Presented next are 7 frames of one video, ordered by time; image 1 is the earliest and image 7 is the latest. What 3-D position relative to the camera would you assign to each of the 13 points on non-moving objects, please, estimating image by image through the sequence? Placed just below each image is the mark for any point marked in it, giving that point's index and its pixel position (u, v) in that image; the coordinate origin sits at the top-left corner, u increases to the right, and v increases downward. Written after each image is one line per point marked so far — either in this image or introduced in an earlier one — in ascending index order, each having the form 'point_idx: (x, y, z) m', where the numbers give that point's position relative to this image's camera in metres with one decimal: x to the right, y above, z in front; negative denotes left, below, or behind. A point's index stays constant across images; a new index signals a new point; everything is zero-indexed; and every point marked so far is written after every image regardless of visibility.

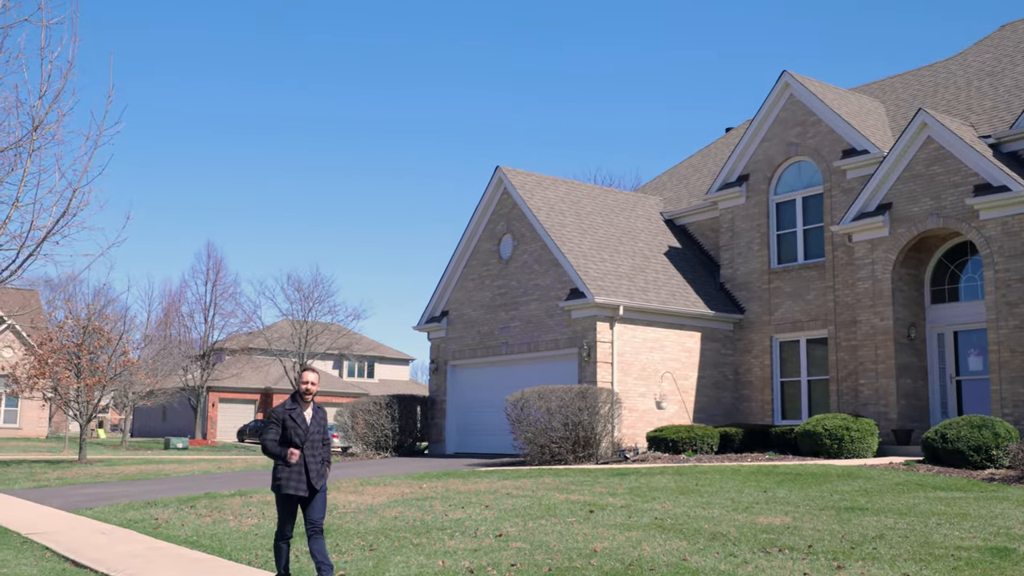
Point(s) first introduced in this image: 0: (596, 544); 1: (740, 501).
0: (+0.8, -2.5, +11.0) m
1: (+2.9, -2.7, +14.0) m
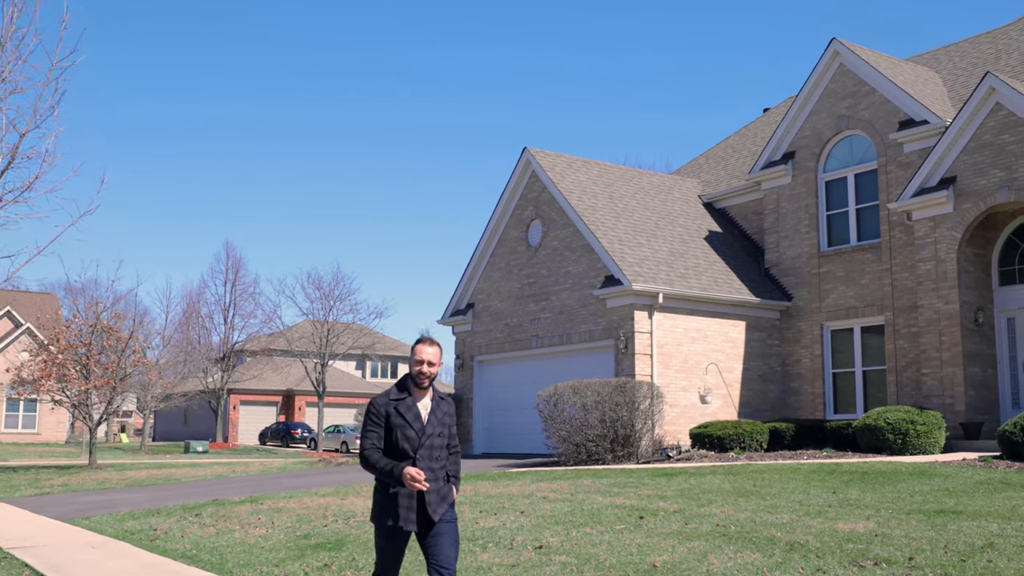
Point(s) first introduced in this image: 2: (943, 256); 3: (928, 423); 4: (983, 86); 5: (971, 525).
0: (+1.2, -2.3, +9.4) m
1: (+3.3, -2.4, +12.4) m
2: (+7.7, +0.6, +19.9) m
3: (+6.9, -2.2, +18.4) m
4: (+8.2, +3.5, +19.2) m
5: (+4.3, -2.2, +10.3) m
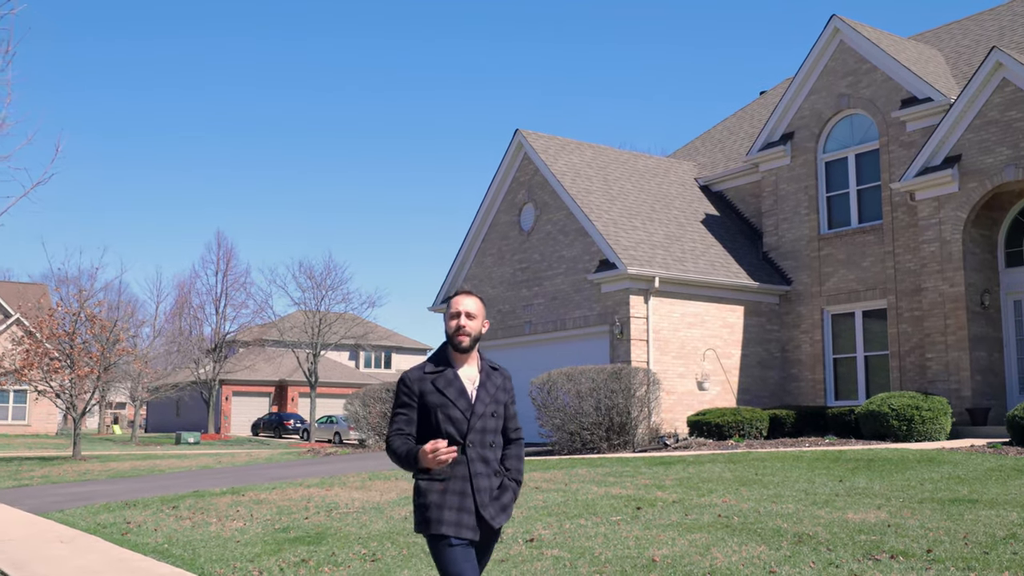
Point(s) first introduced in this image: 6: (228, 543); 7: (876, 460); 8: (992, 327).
0: (+1.1, -2.1, +8.8) m
1: (+3.2, -2.2, +11.8) m
2: (+7.6, +0.9, +19.3) m
3: (+6.8, -1.9, +17.8) m
4: (+8.0, +3.8, +18.6) m
5: (+4.2, -2.0, +9.7) m
6: (-2.8, -2.5, +10.7) m
7: (+4.8, -2.3, +14.6) m
8: (+8.4, -0.7, +19.3) m
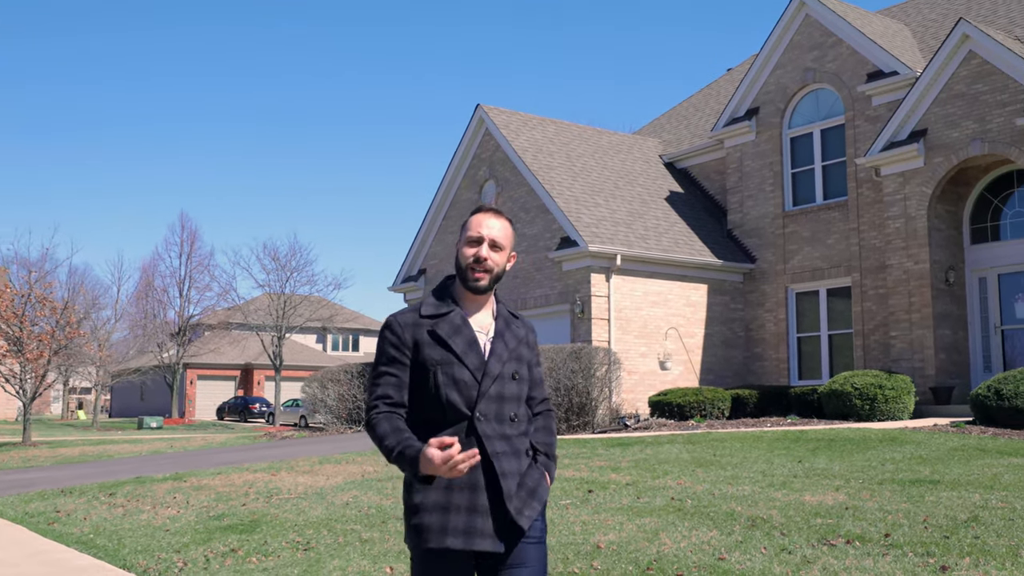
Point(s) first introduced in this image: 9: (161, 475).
0: (+0.7, -1.9, +8.3) m
1: (+2.7, -1.9, +11.4) m
2: (+6.8, +1.3, +18.9) m
3: (+6.1, -1.6, +17.5) m
4: (+7.3, +4.2, +18.2) m
5: (+3.7, -1.8, +9.3) m
6: (-3.3, -2.2, +10.2) m
7: (+4.2, -2.0, +14.3) m
8: (+7.6, -0.3, +19.0) m
9: (-4.8, -2.6, +15.2) m
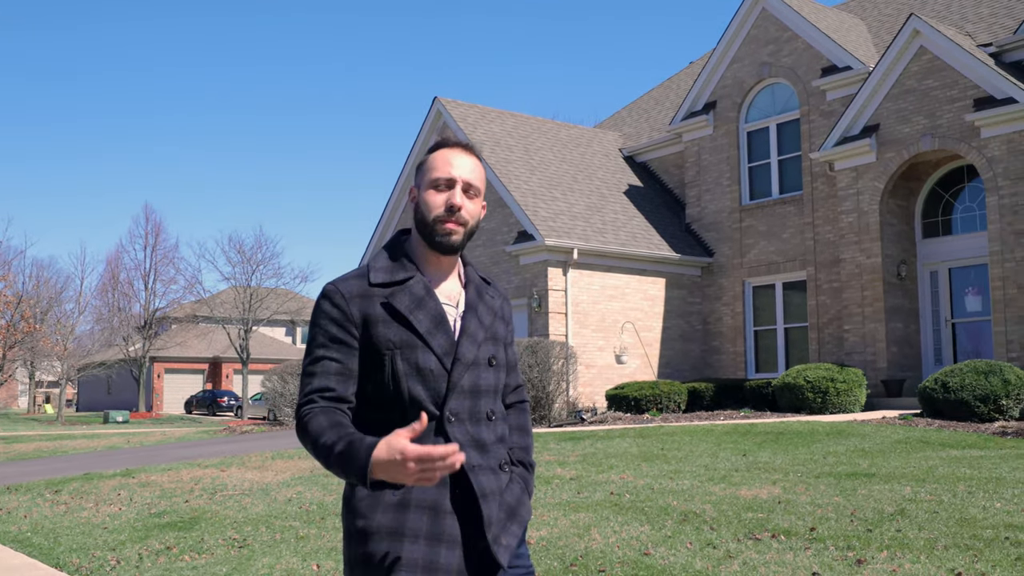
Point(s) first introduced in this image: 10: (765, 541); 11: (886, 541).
0: (+0.1, -1.8, +8.4) m
1: (+2.1, -1.9, +11.5) m
2: (+6.1, +1.4, +19.1) m
3: (+5.3, -1.5, +17.7) m
4: (+6.5, +4.3, +18.4) m
5: (+3.2, -1.7, +9.5) m
6: (-3.8, -2.2, +10.1) m
7: (+3.5, -1.9, +14.4) m
8: (+6.9, -0.2, +19.2) m
9: (-5.5, -2.5, +15.2) m
10: (+1.7, -1.7, +7.6) m
11: (+2.5, -1.7, +7.4) m
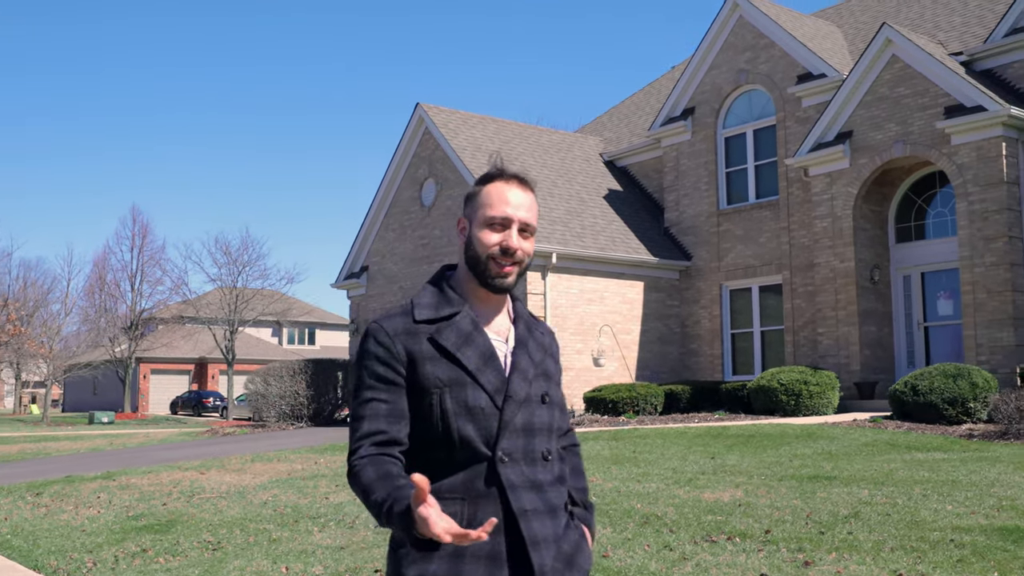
0: (-0.1, -1.9, +8.6) m
1: (+1.8, -1.9, +11.7) m
2: (+5.7, +1.3, +19.4) m
3: (+5.0, -1.5, +17.9) m
4: (+6.2, +4.2, +18.7) m
5: (+2.9, -1.8, +9.7) m
6: (-4.1, -2.3, +10.3) m
7: (+3.2, -2.0, +14.7) m
8: (+6.5, -0.2, +19.5) m
9: (-5.8, -2.6, +15.3) m
10: (+1.5, -1.8, +7.9) m
11: (+2.2, -1.8, +7.7) m
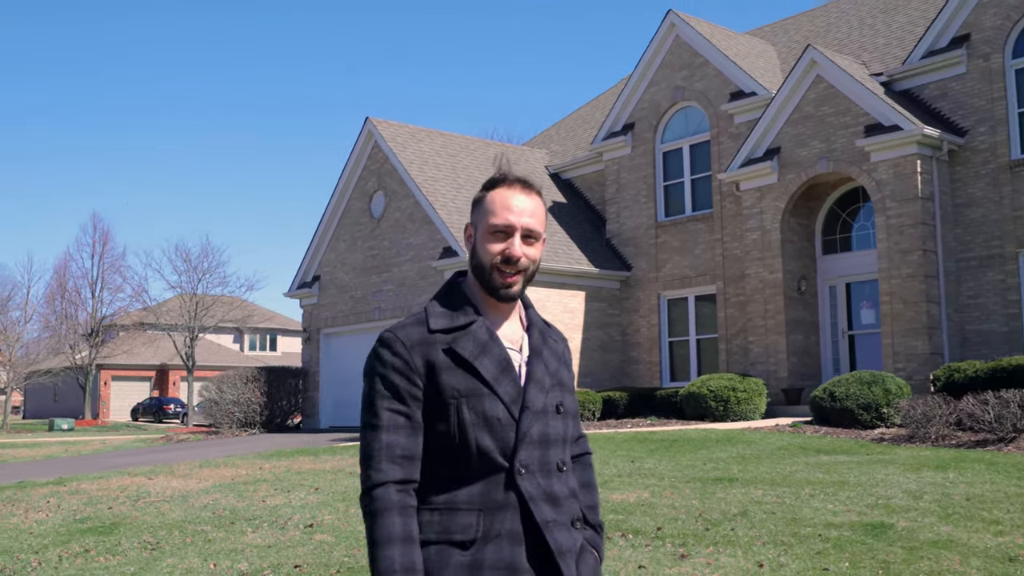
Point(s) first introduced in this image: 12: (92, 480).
0: (-0.8, -2.1, +9.4) m
1: (+1.0, -2.1, +12.5) m
2: (+4.7, +1.1, +20.3) m
3: (+4.0, -1.7, +18.8) m
4: (+5.2, +4.0, +19.6) m
5: (+2.1, -1.9, +10.5) m
6: (-4.9, -2.4, +11.0) m
7: (+2.3, -2.1, +15.5) m
8: (+5.5, -0.4, +20.5) m
9: (-6.7, -2.8, +15.9) m
10: (+0.8, -2.0, +8.6) m
11: (+1.6, -1.9, +8.5) m
12: (-5.9, -2.7, +15.6) m
